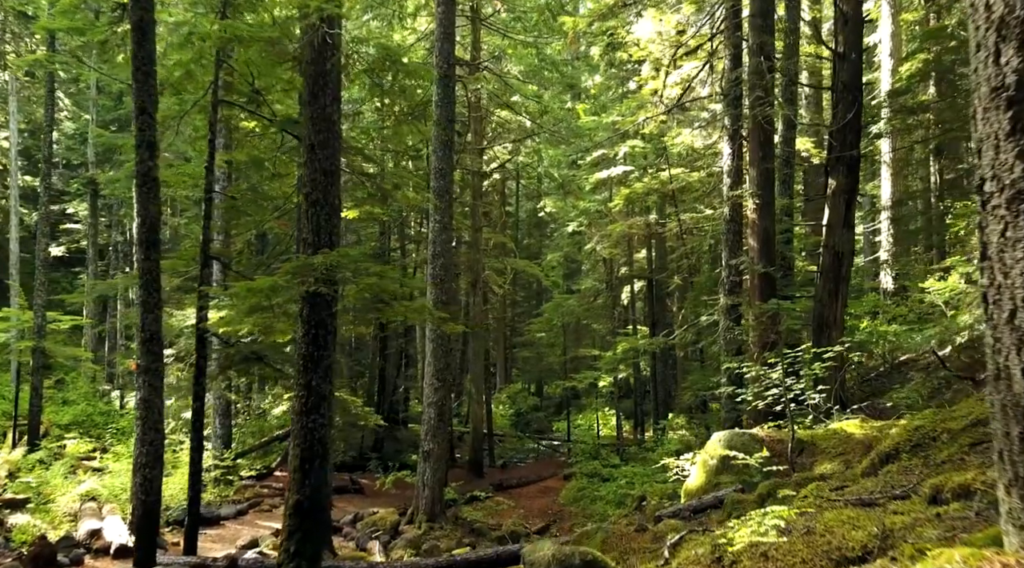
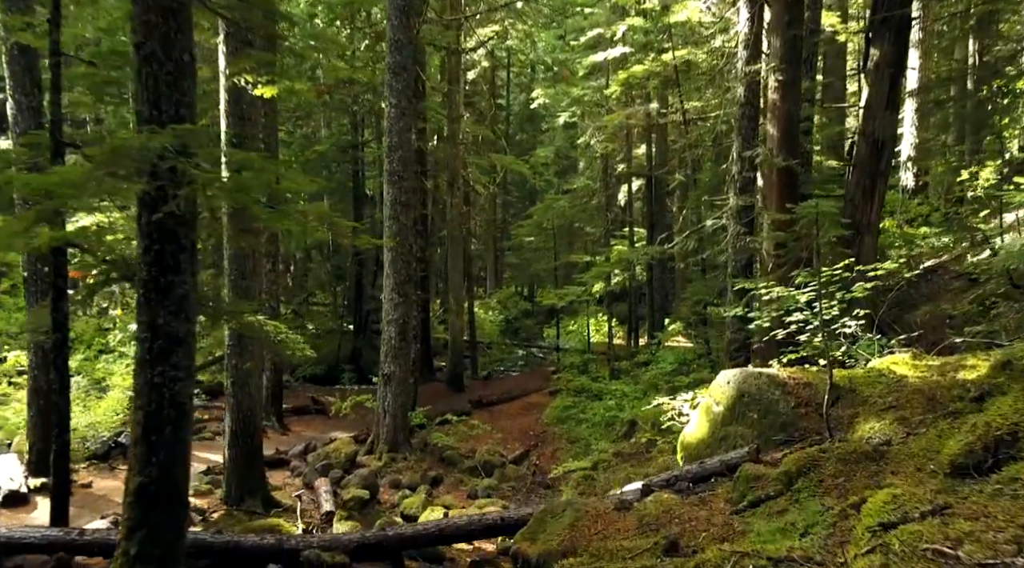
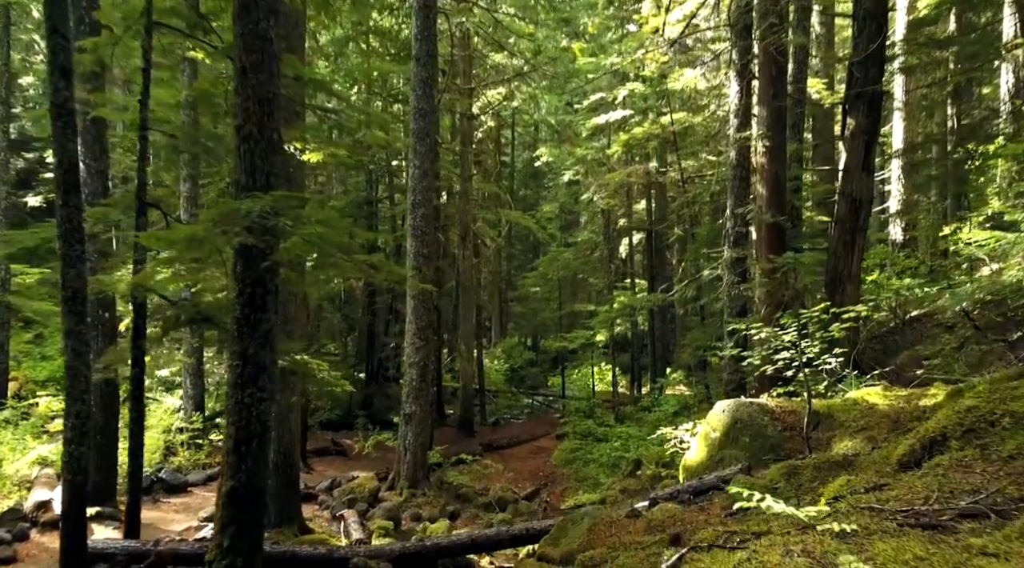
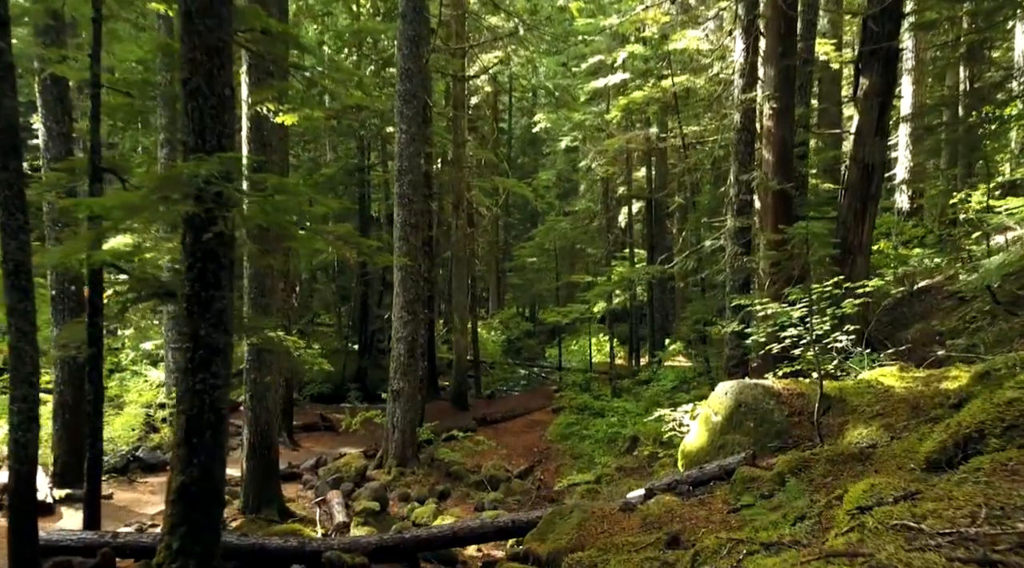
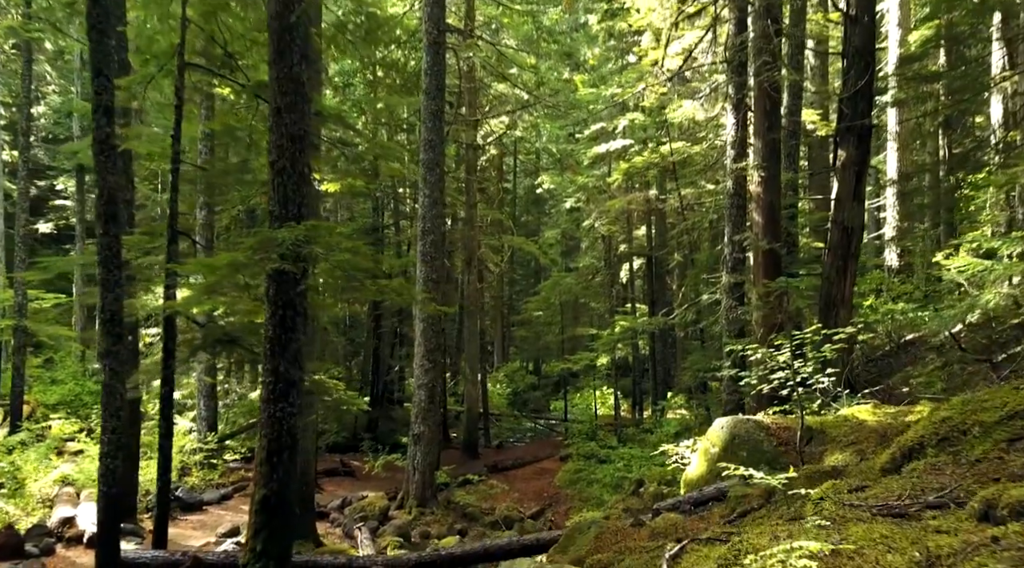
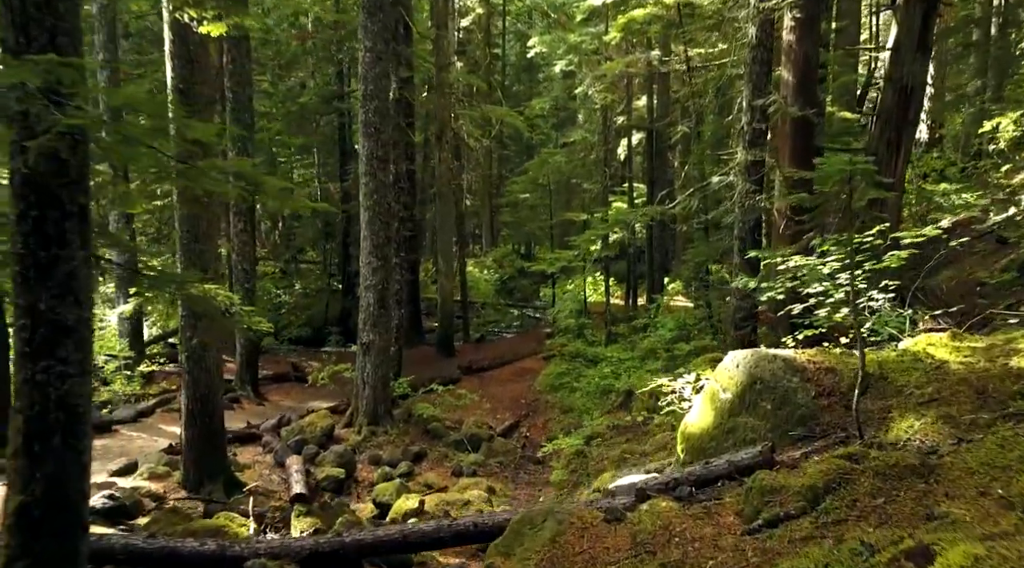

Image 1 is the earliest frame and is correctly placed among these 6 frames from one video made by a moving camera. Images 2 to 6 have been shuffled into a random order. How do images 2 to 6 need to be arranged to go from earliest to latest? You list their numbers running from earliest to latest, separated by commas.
5, 3, 4, 2, 6
